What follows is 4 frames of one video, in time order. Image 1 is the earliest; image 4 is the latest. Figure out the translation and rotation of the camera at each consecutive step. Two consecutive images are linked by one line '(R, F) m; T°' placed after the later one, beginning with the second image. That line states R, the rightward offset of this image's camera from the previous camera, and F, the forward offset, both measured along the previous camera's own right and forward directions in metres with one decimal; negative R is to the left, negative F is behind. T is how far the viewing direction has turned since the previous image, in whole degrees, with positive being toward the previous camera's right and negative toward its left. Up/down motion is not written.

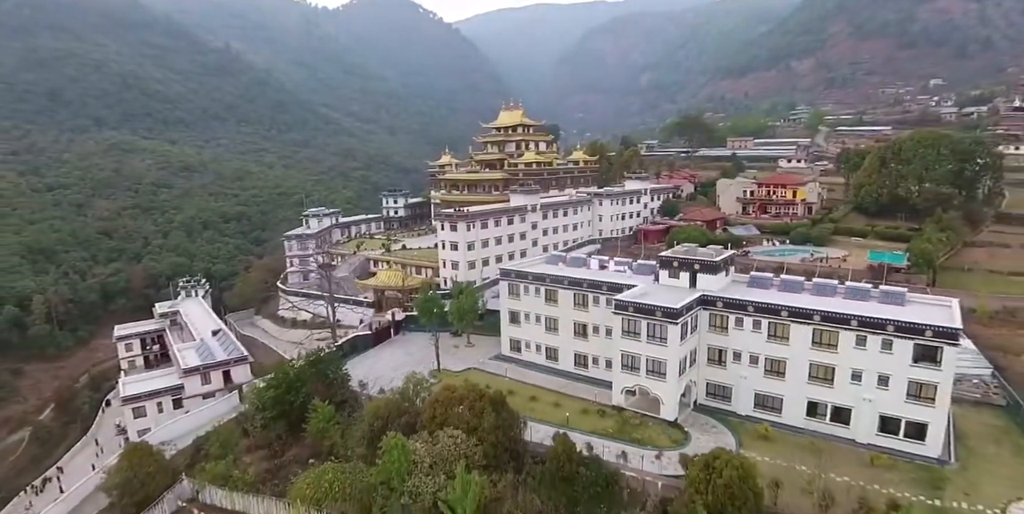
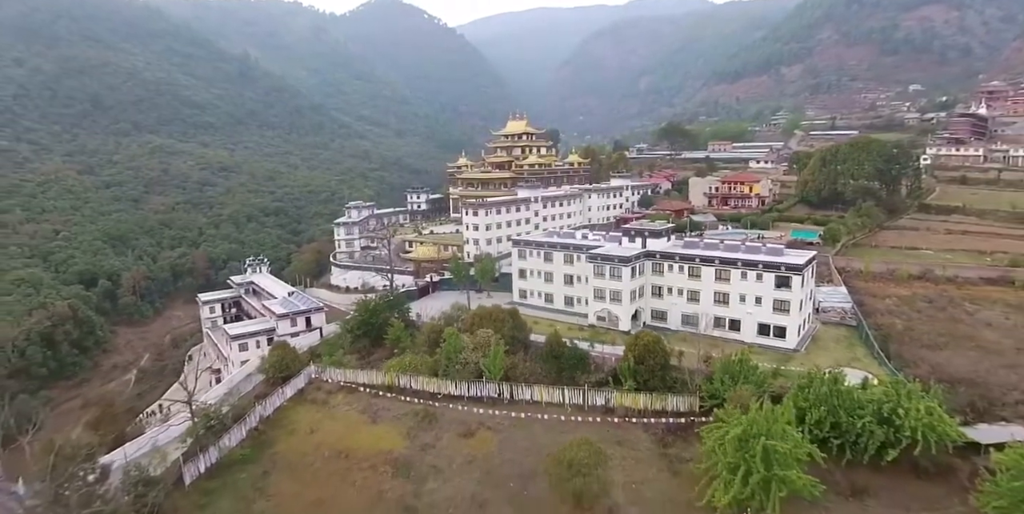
(-0.3, -7.8) m; 0°
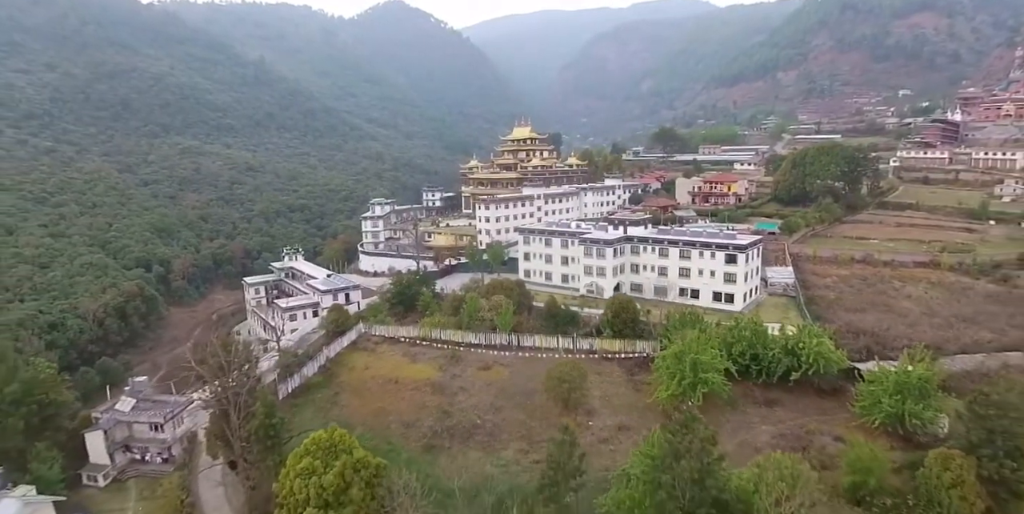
(-0.2, -5.8) m; 0°
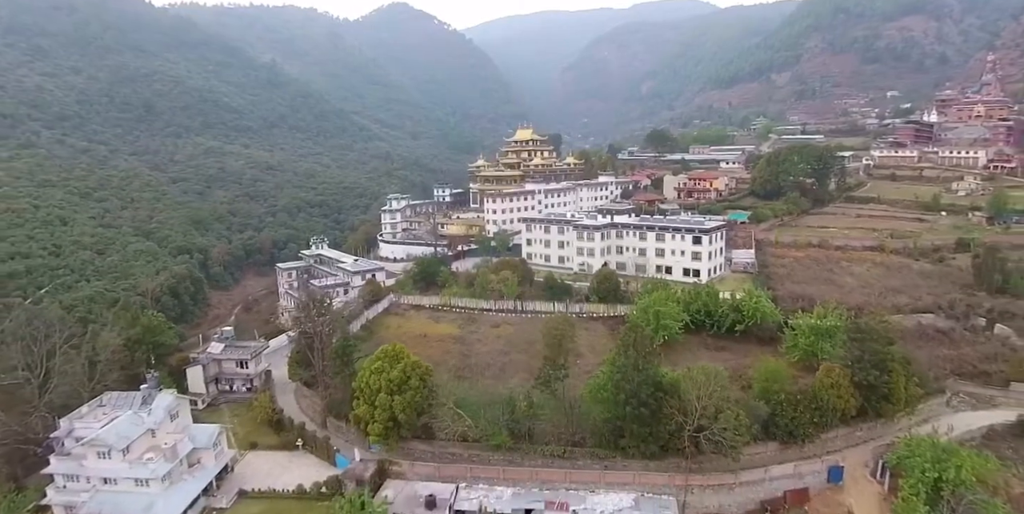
(-0.2, -5.7) m; 0°
